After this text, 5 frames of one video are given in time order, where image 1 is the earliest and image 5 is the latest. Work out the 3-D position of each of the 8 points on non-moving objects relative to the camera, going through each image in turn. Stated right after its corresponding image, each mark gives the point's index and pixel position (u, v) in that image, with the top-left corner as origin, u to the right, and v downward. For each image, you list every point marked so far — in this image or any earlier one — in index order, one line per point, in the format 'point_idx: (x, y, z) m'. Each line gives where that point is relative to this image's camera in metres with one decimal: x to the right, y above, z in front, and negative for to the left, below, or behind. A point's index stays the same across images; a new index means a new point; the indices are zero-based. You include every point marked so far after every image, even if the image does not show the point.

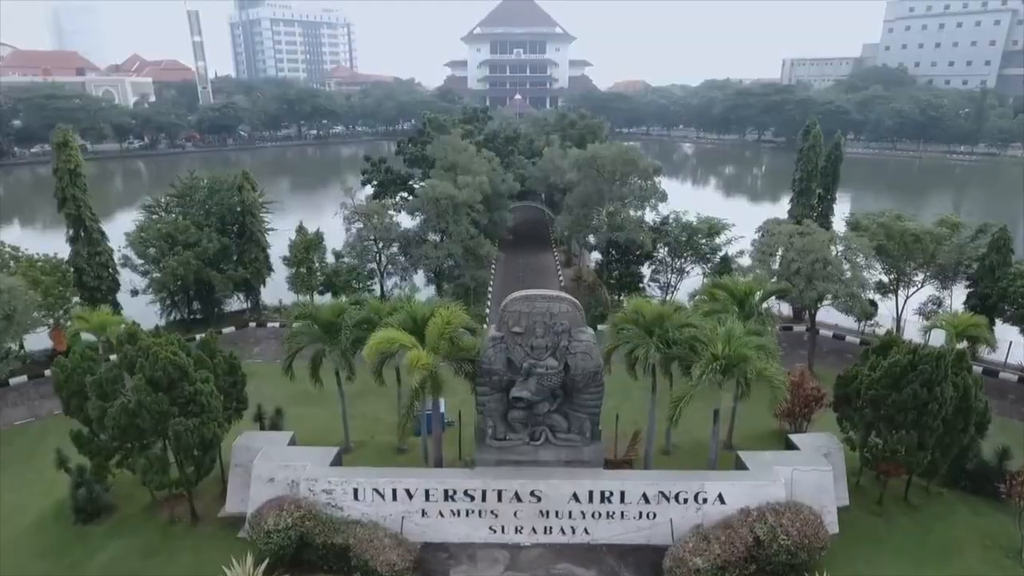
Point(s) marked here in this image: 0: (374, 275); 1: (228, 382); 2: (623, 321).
0: (-3.1, +0.3, +14.5) m
1: (-3.4, -1.1, +7.6) m
2: (+1.3, -0.4, +7.5) m
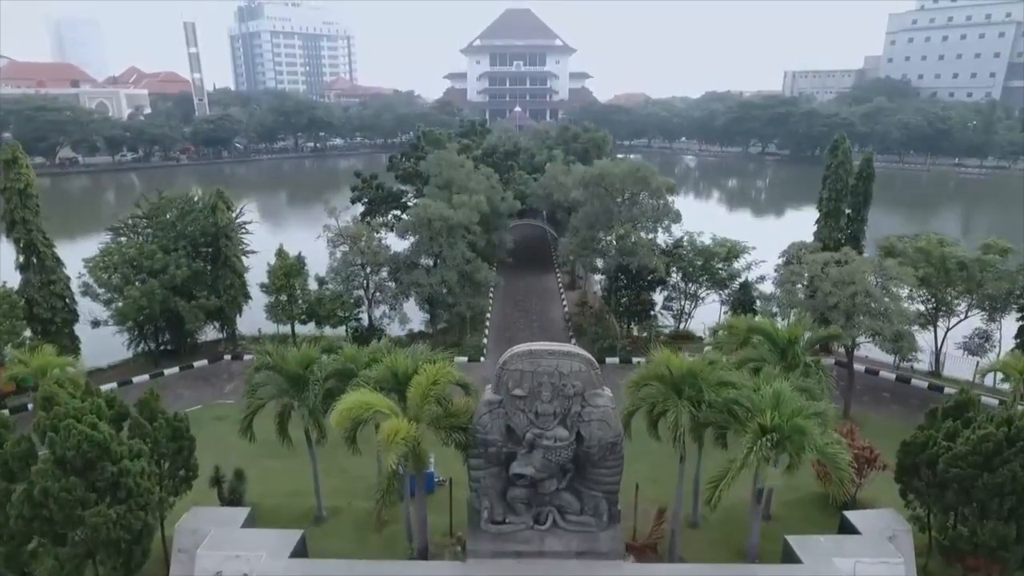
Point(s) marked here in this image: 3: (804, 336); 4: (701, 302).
0: (-3.1, -0.3, +13.3) m
1: (-3.4, -1.6, +6.4) m
2: (+1.3, -0.9, +6.2) m
3: (+3.2, -0.5, +7.1) m
4: (+4.2, -0.3, +14.1) m
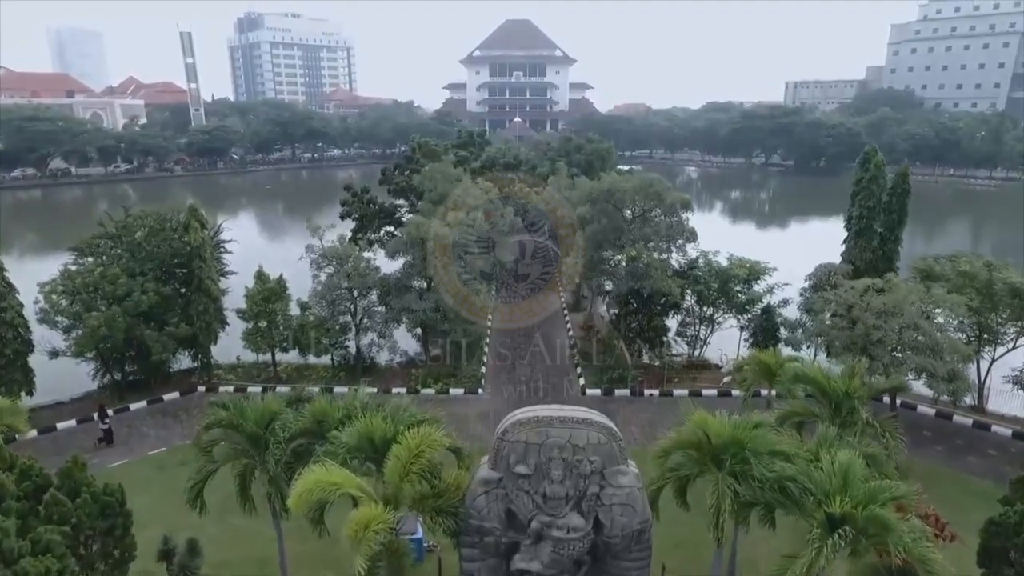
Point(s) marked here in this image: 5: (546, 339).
0: (-3.1, -0.8, +12.2) m
1: (-3.4, -2.0, +5.2) m
2: (+1.3, -1.2, +5.1) m
3: (+3.3, -0.9, +6.0) m
4: (+4.2, -0.8, +13.0) m
5: (+0.8, -1.1, +13.6) m
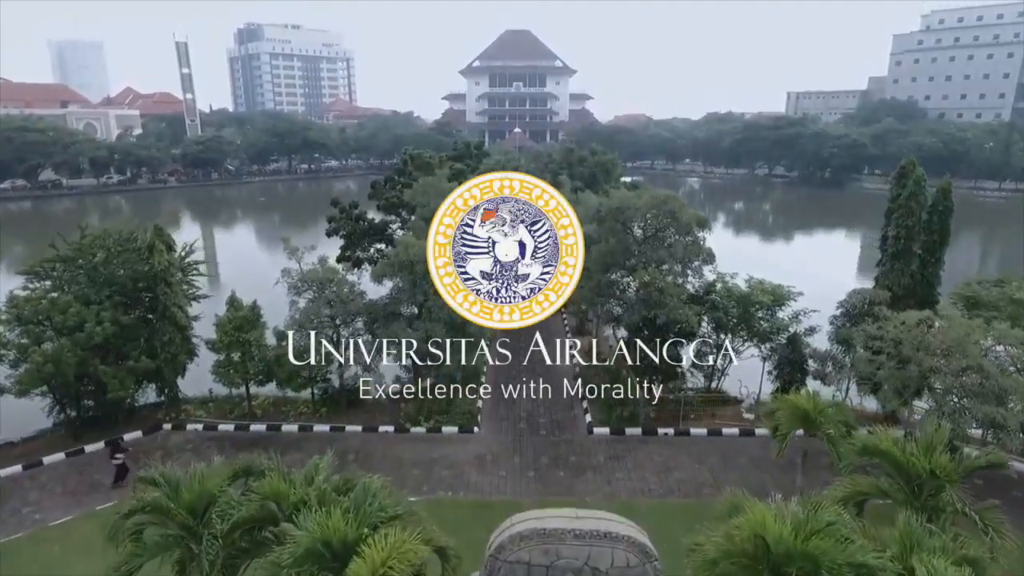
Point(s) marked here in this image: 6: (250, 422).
0: (-3.1, -1.3, +11.0) m
1: (-3.4, -2.3, +4.0) m
2: (+1.3, -1.6, +3.9) m
3: (+3.2, -1.3, +4.8) m
4: (+4.2, -1.3, +11.9) m
5: (+0.7, -1.6, +12.5) m
6: (-4.5, -2.3, +11.0) m
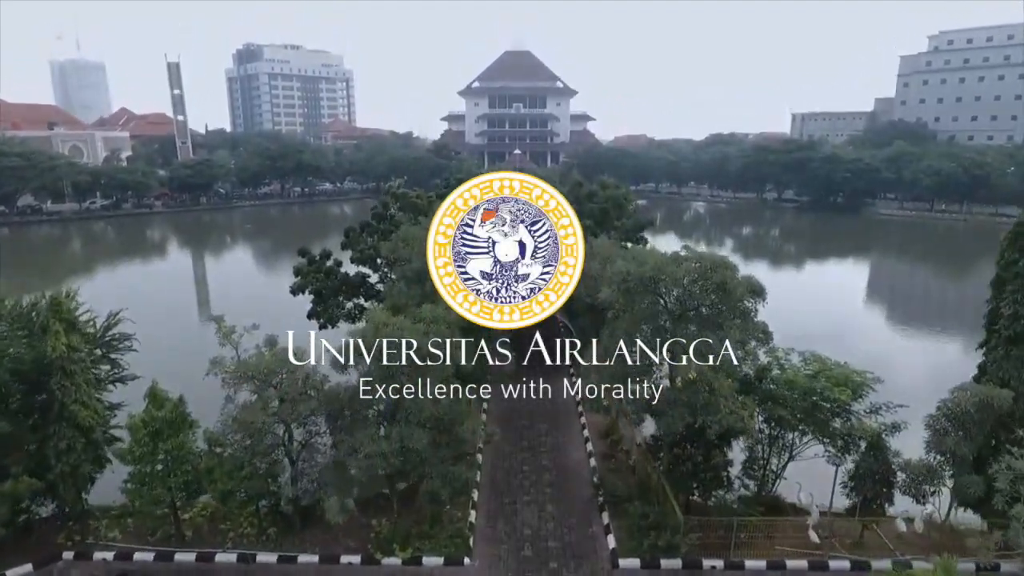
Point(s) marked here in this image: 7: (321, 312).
0: (-3.1, -2.4, +8.6) m
1: (-3.4, -3.3, +1.6) m
2: (+1.3, -2.6, +1.5) m
3: (+3.3, -2.3, +2.4) m
4: (+4.2, -2.5, +9.4) m
5: (+0.8, -2.8, +10.0) m
6: (-4.5, -3.5, +8.5) m
7: (-3.7, -0.5, +12.1) m
